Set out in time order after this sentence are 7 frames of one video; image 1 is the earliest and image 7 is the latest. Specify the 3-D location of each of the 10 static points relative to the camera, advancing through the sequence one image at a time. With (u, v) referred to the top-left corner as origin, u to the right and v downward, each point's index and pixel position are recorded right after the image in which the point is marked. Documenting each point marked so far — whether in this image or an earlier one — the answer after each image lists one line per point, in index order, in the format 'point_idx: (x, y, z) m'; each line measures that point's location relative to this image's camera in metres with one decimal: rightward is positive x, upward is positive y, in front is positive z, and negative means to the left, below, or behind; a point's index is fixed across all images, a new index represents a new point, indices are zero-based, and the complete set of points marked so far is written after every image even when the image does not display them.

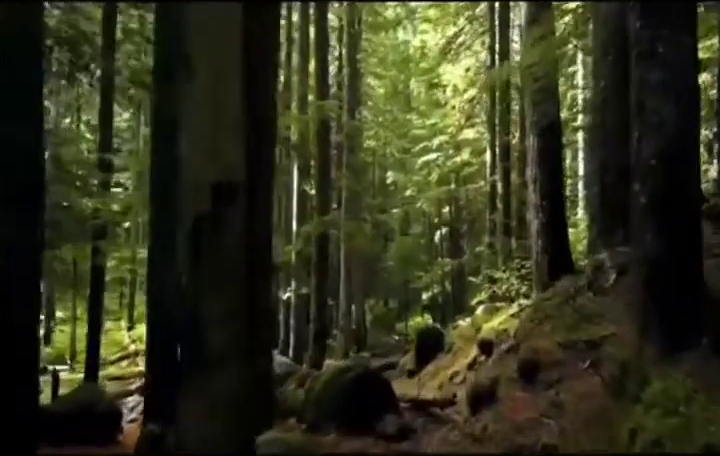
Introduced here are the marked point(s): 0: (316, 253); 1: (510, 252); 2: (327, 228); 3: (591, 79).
0: (-0.7, -0.4, +13.5) m
1: (+3.1, -0.5, +18.7) m
2: (-0.5, 0.0, +13.3) m
3: (+4.2, +2.7, +16.3) m
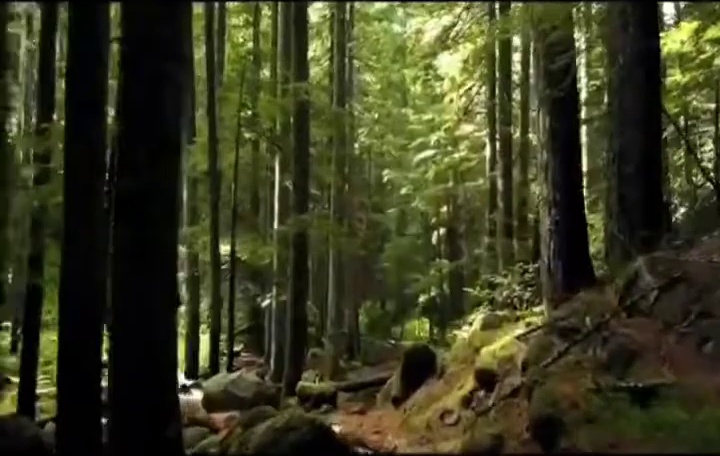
0: (-0.9, -0.4, +12.1) m
1: (+2.9, -0.5, +17.3) m
2: (-0.7, 0.0, +11.9) m
3: (+4.0, +2.7, +14.9) m
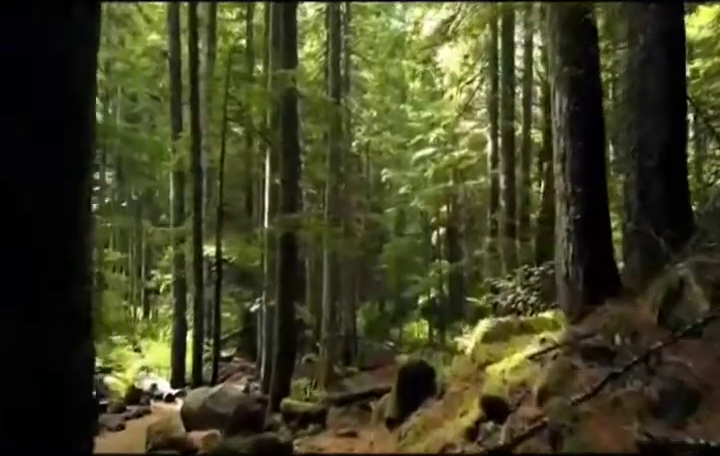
0: (-1.0, -0.4, +11.2) m
1: (+2.8, -0.5, +16.4) m
2: (-0.8, 0.0, +11.1) m
3: (+3.9, +2.7, +14.1) m
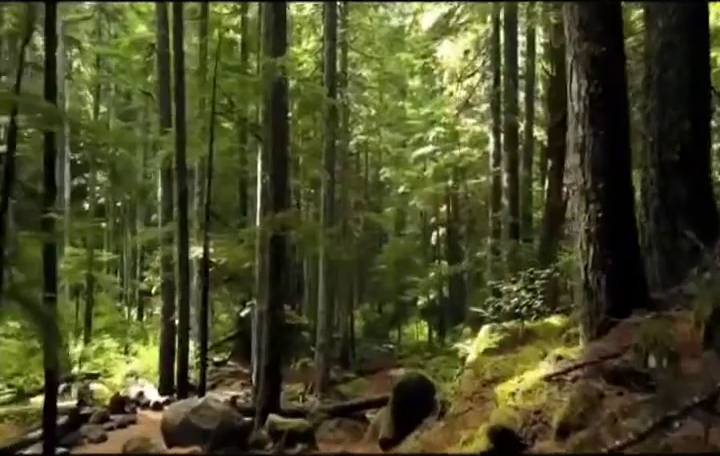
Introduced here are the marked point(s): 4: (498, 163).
0: (-1.1, -0.4, +10.6) m
1: (+2.7, -0.5, +15.8) m
2: (-0.9, 0.0, +10.4) m
3: (+3.8, +2.7, +13.4) m
4: (+2.9, +1.3, +18.8) m
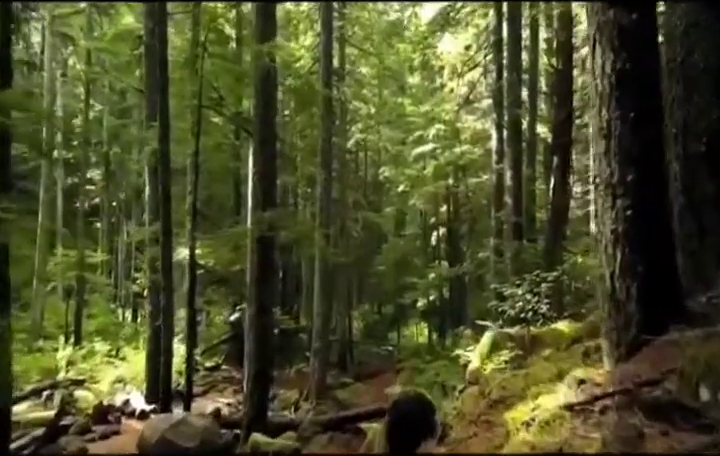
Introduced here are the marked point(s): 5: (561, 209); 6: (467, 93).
0: (-1.1, -0.4, +9.9) m
1: (+2.7, -0.5, +15.1) m
2: (-0.9, 0.0, +9.7) m
3: (+3.8, +2.7, +12.7) m
4: (+2.8, +1.3, +18.1) m
5: (+3.3, +0.3, +14.9) m
6: (+2.2, +2.8, +18.8) m
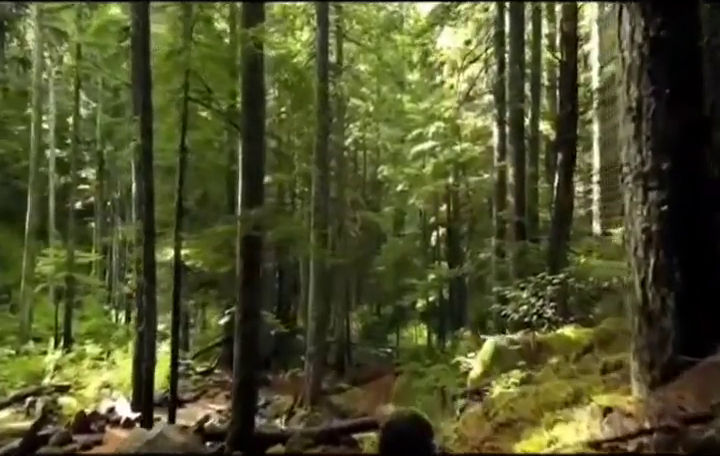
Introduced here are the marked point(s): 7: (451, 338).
0: (-1.2, -0.4, +9.3) m
1: (+2.6, -0.5, +14.5) m
2: (-1.0, 0.0, +9.1) m
3: (+3.7, +2.7, +12.1) m
4: (+2.8, +1.3, +17.5) m
5: (+3.2, +0.3, +14.3) m
6: (+2.1, +2.8, +18.2) m
7: (+2.0, -2.4, +19.5) m
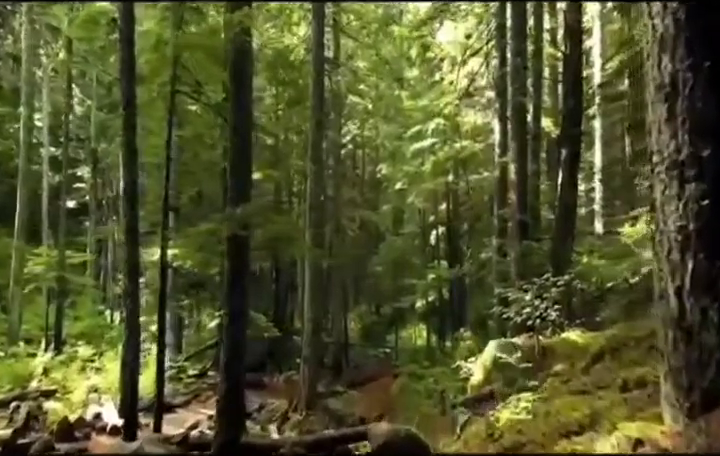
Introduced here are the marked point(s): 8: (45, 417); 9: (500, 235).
0: (-1.2, -0.3, +8.8) m
1: (+2.6, -0.5, +14.0) m
2: (-1.0, 0.0, +8.6) m
3: (+3.6, +2.7, +11.6) m
4: (+2.7, +1.4, +17.0) m
5: (+3.2, +0.3, +13.8) m
6: (+2.1, +2.8, +17.7) m
7: (+1.9, -2.4, +19.0) m
8: (-4.5, -2.7, +12.9) m
9: (+2.6, -0.1, +16.6) m
